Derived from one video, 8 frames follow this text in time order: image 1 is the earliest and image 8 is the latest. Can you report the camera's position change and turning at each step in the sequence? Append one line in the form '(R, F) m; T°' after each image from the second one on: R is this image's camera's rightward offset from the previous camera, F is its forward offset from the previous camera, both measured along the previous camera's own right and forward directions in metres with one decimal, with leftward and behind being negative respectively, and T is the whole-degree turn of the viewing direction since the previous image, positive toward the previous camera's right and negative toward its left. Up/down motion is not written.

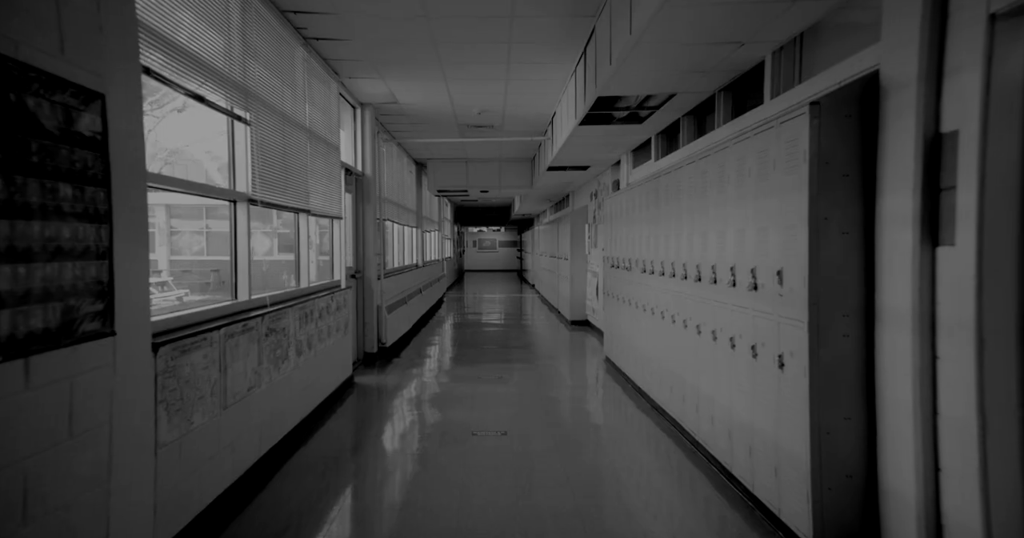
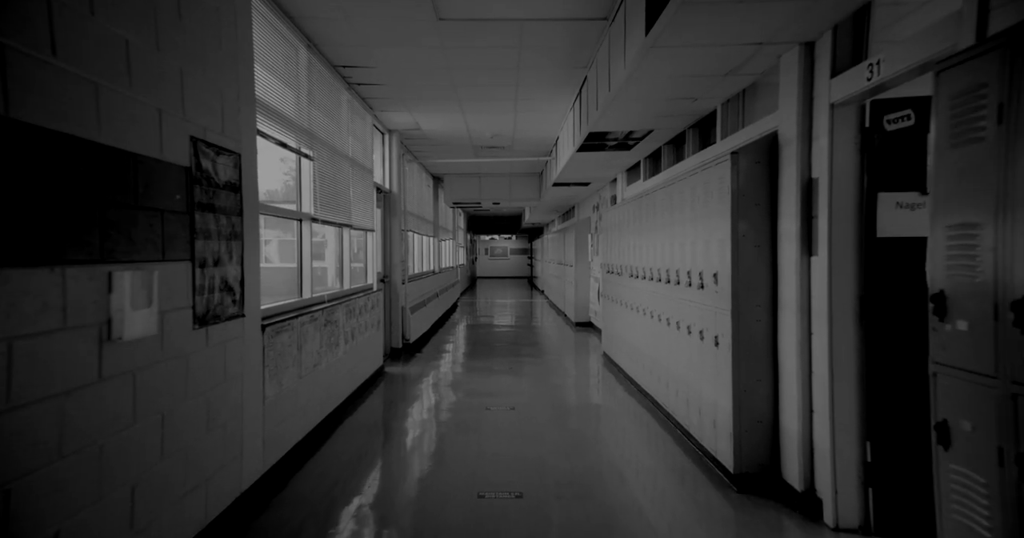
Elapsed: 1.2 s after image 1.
(0.0, -0.9) m; -1°
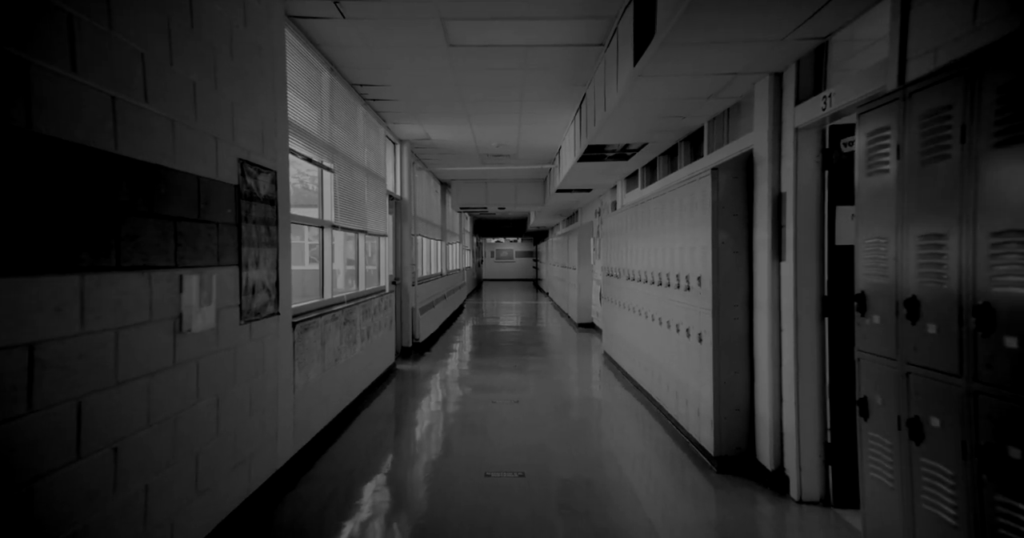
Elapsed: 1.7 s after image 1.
(0.0, -0.4) m; -1°
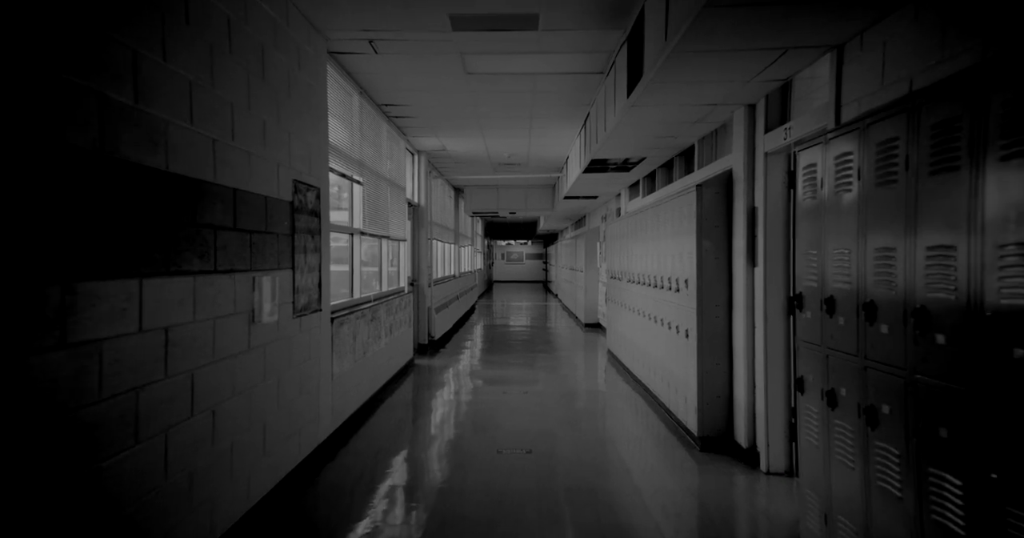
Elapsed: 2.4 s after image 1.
(0.0, -0.5) m; -1°
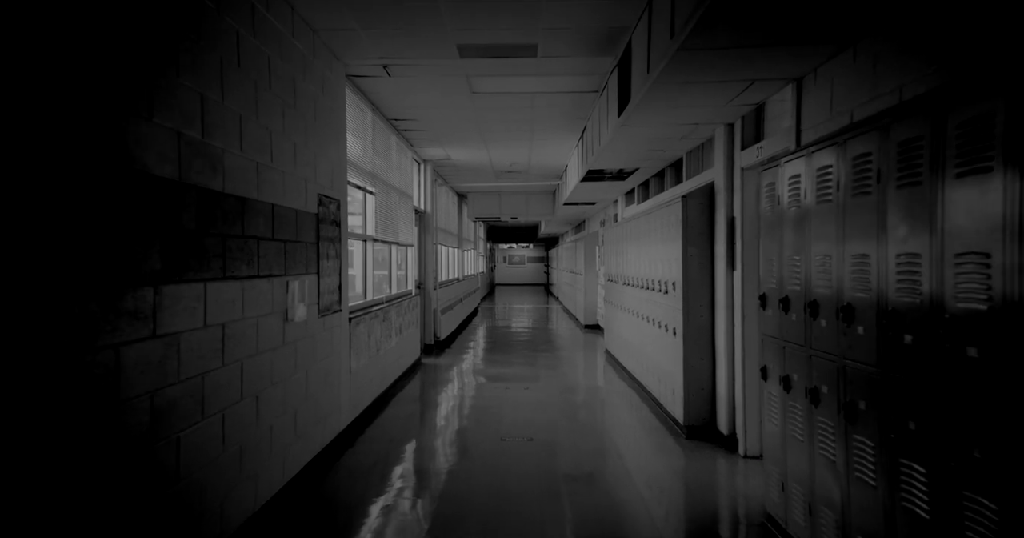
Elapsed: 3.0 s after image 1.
(0.0, -0.4) m; 0°
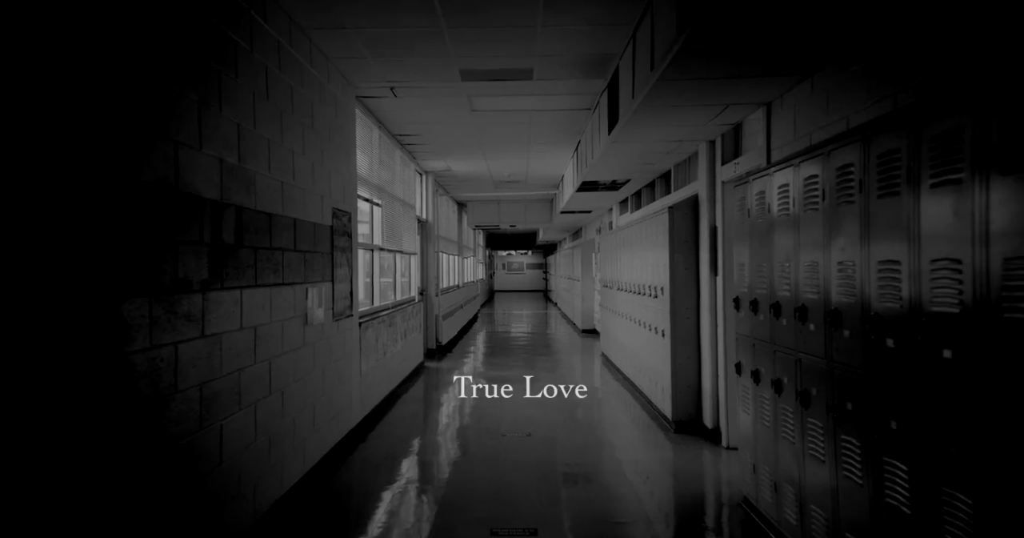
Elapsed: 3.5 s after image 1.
(0.0, -0.3) m; 0°
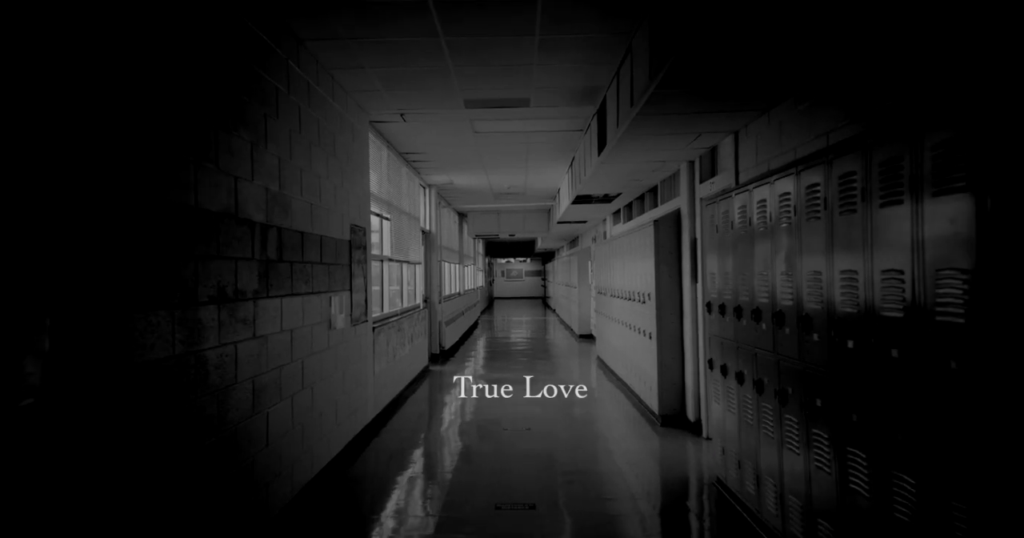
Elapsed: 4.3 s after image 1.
(0.0, -0.4) m; 0°
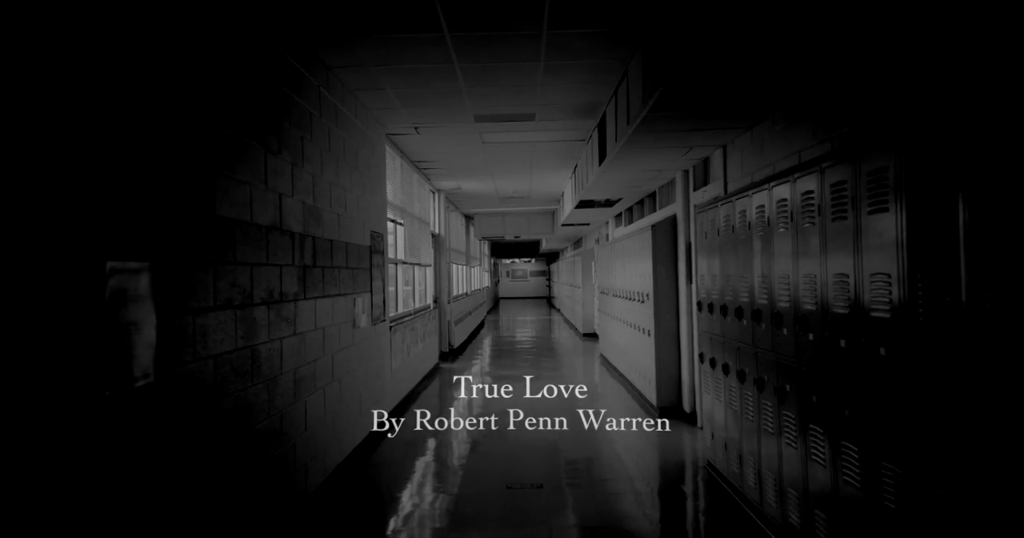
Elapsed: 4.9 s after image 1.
(0.0, -0.3) m; -1°
